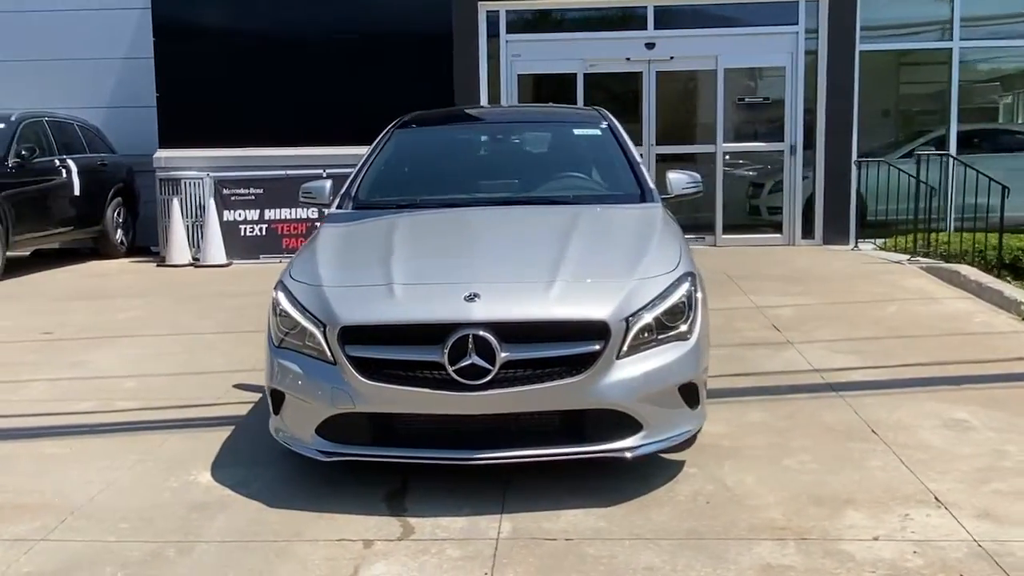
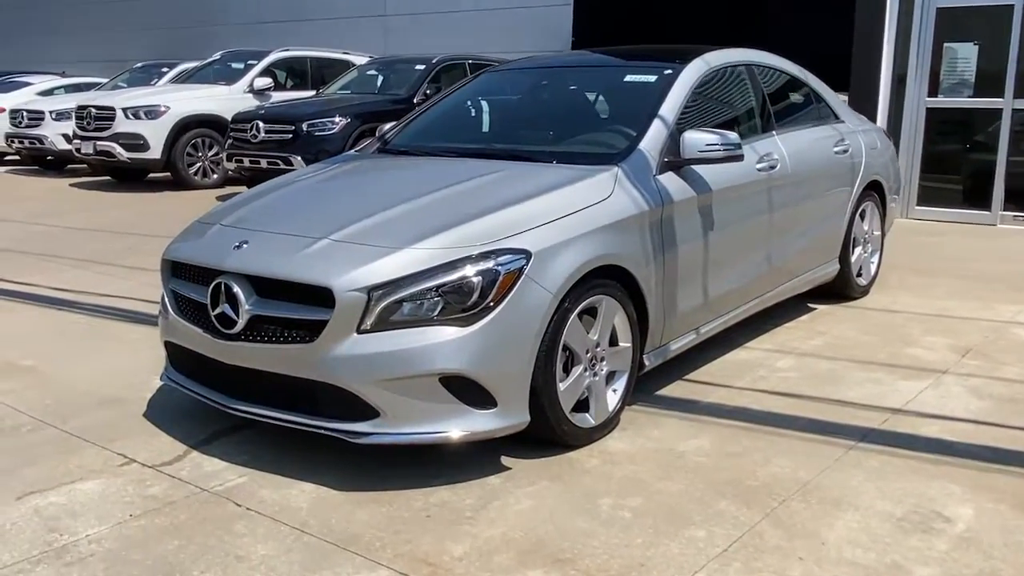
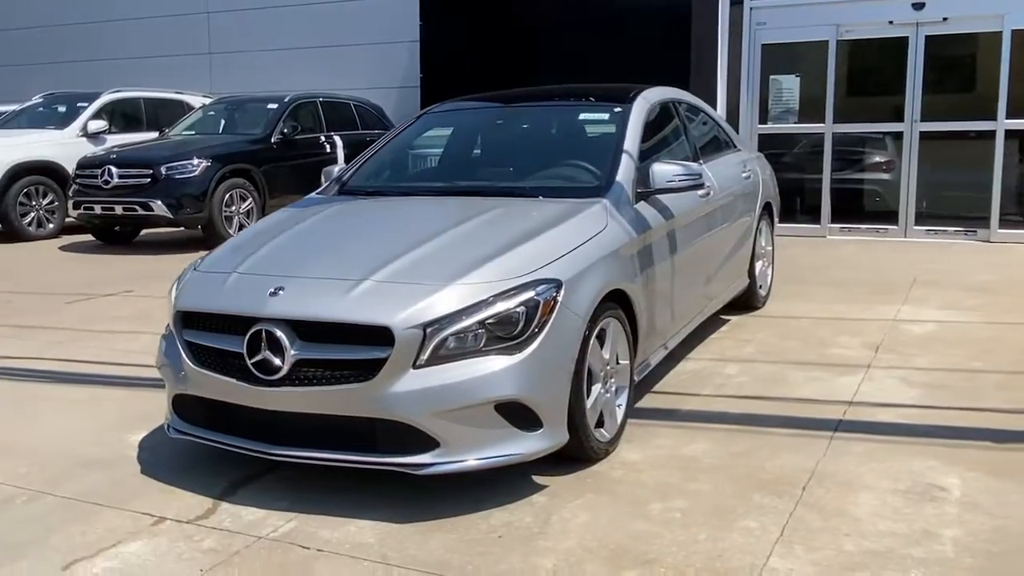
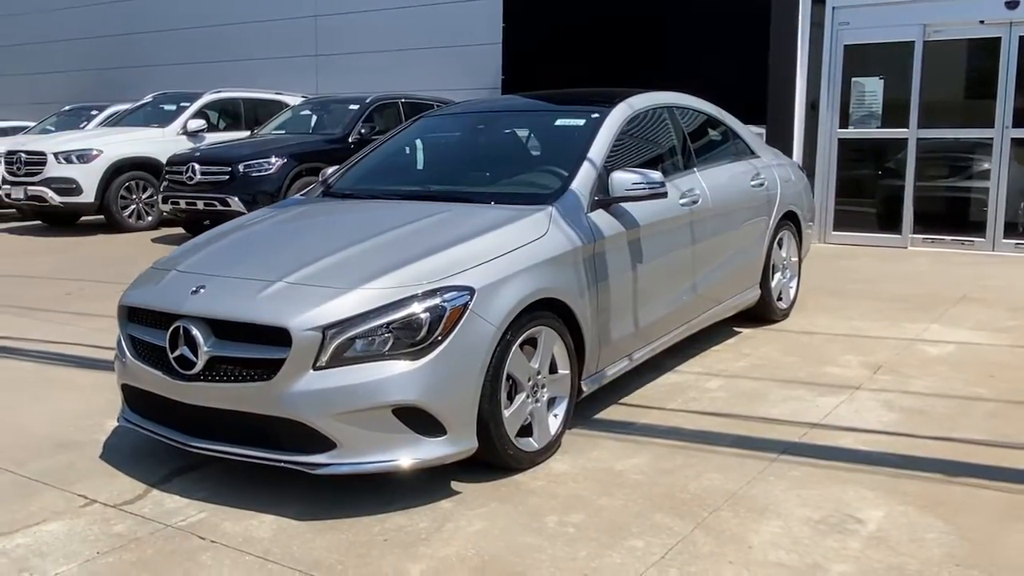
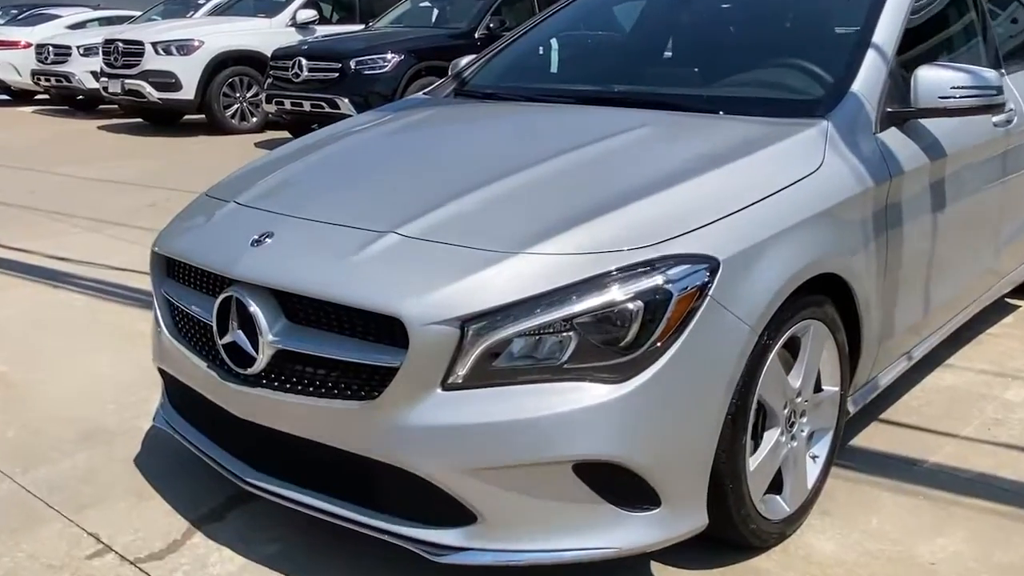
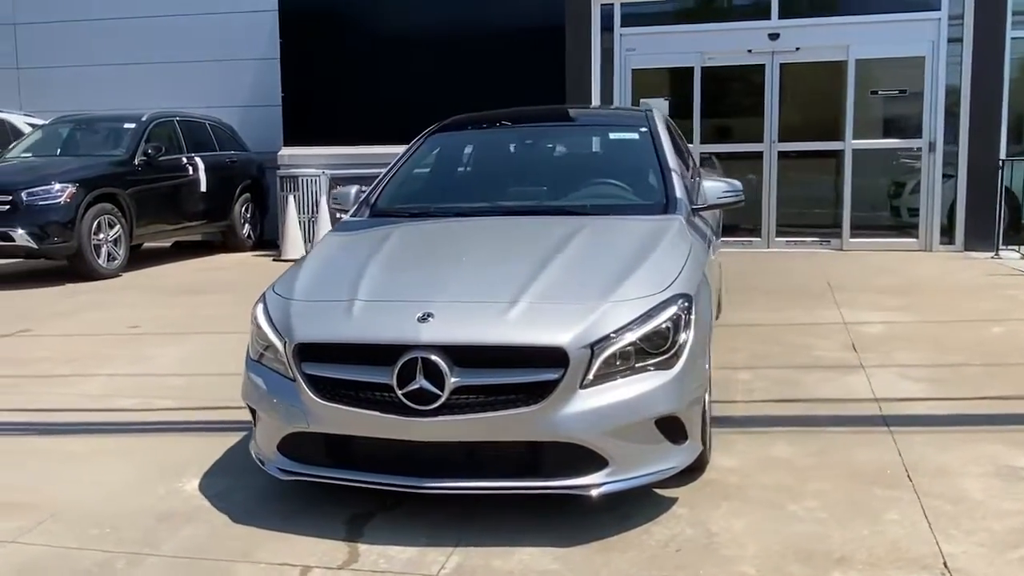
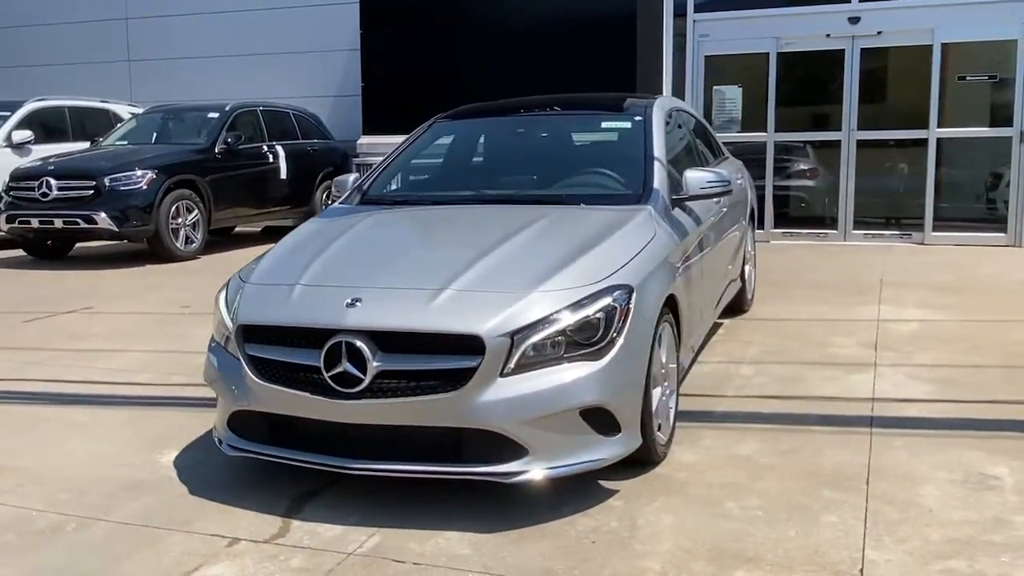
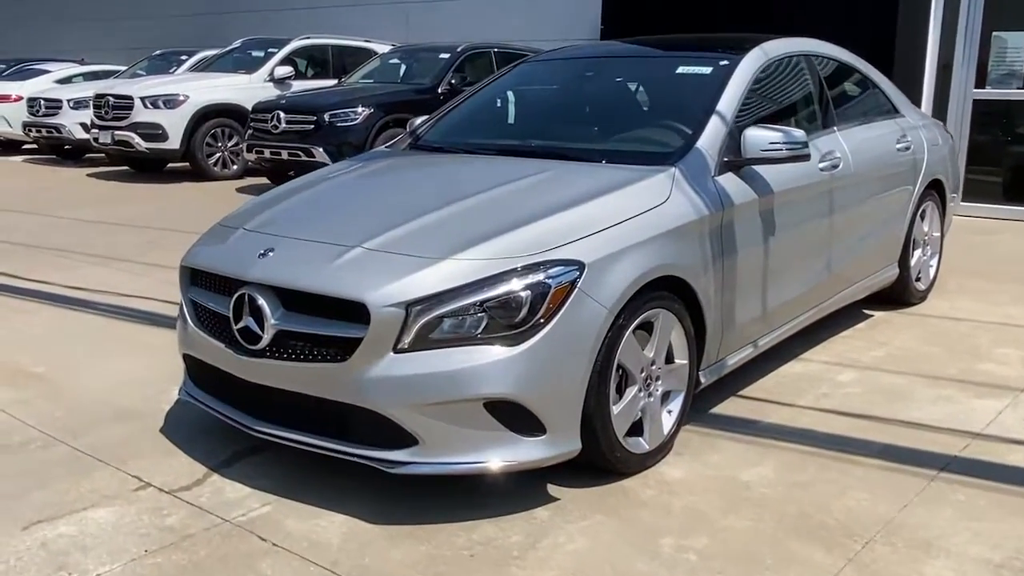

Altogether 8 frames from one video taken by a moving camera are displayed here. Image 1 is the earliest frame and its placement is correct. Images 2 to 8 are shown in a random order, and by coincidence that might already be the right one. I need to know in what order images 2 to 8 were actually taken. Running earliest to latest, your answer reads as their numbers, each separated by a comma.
6, 7, 3, 4, 2, 8, 5
